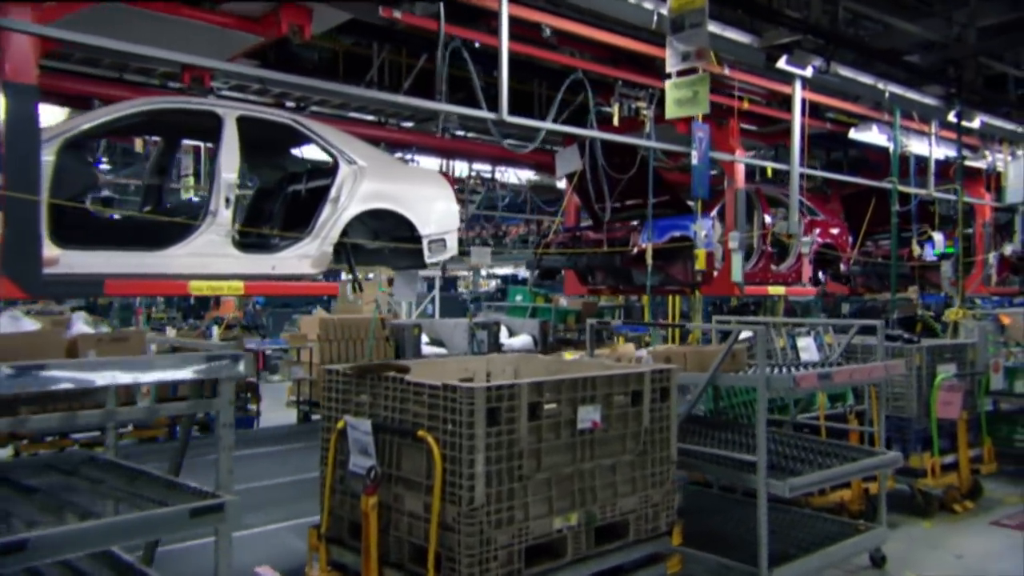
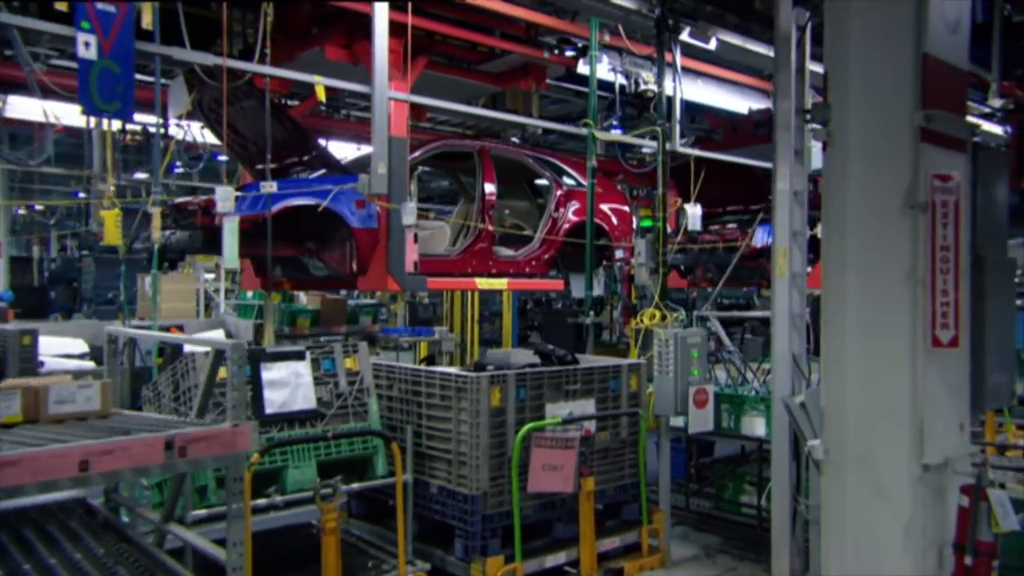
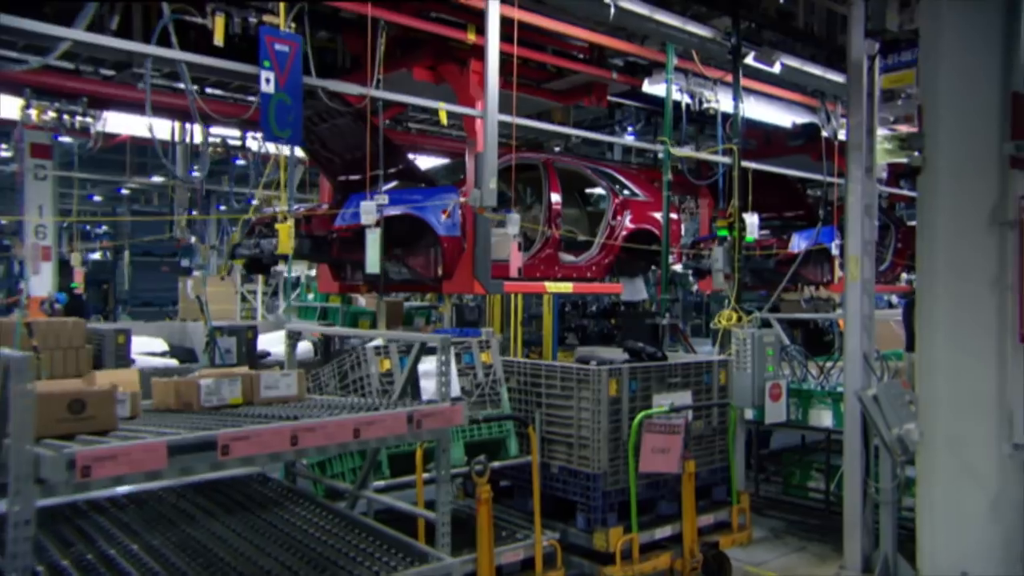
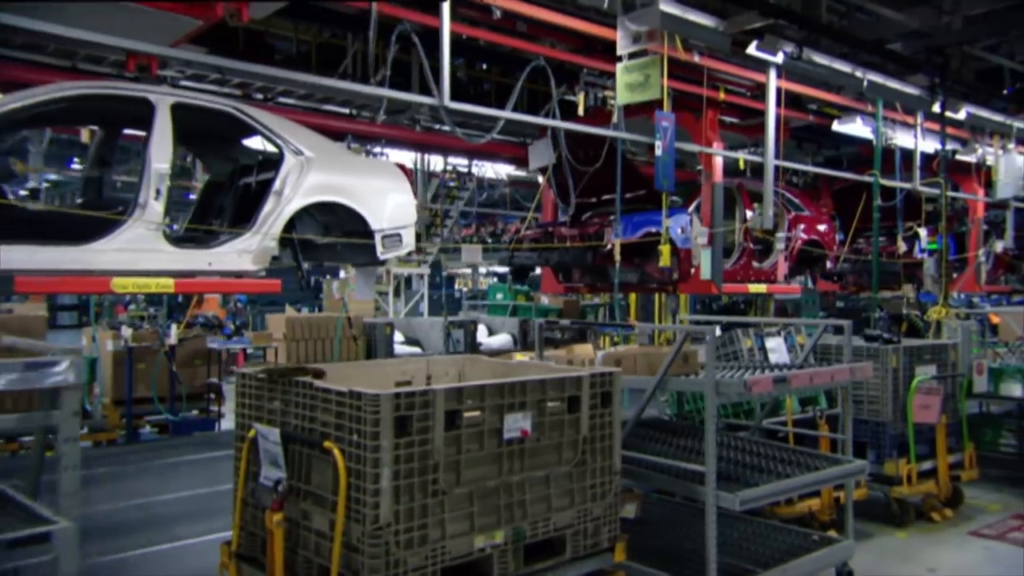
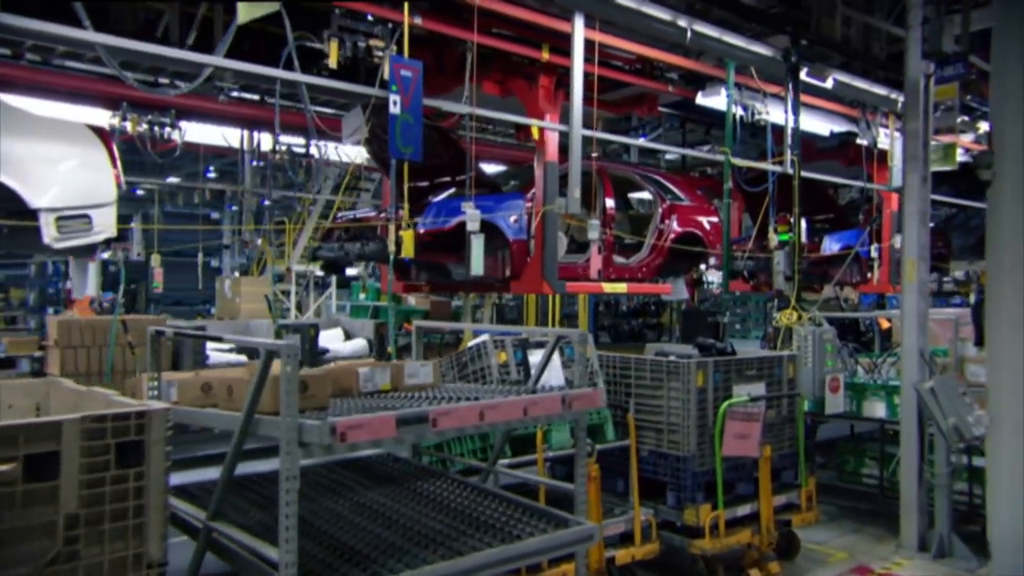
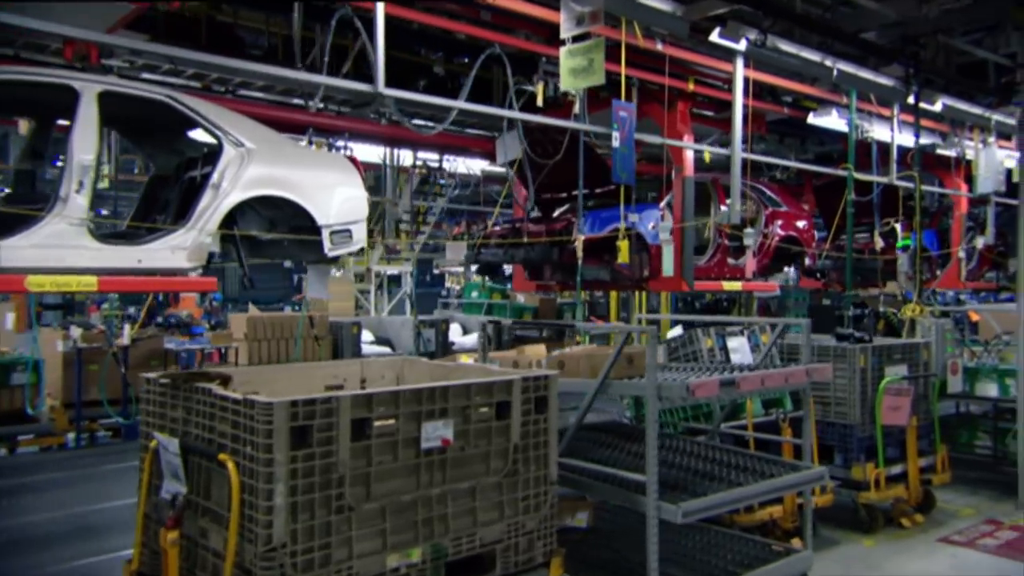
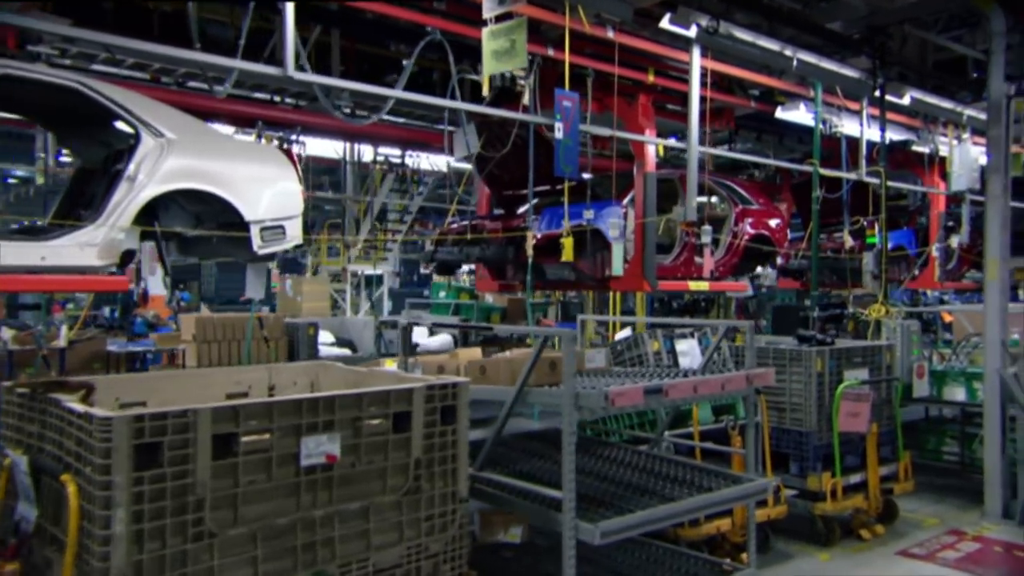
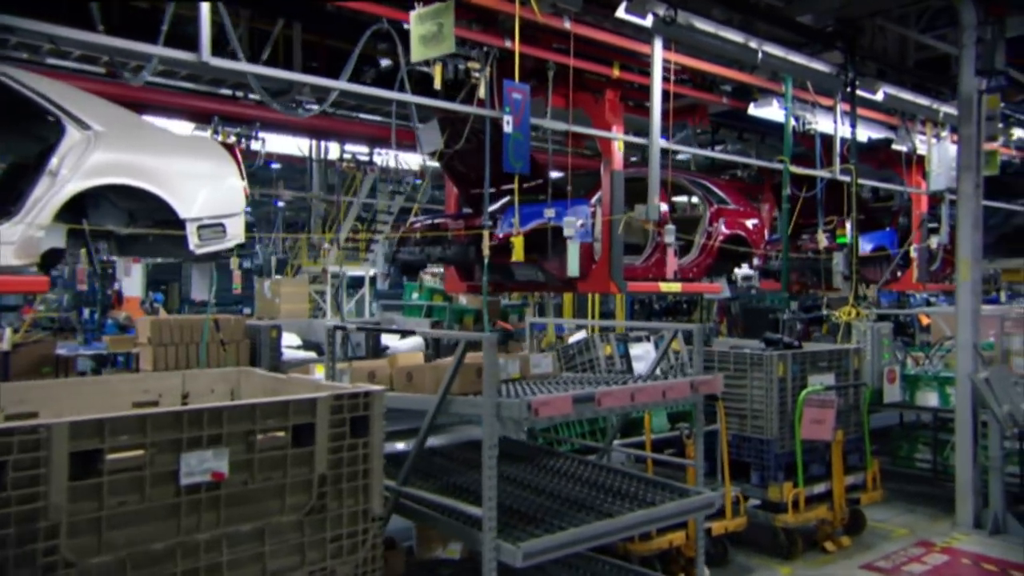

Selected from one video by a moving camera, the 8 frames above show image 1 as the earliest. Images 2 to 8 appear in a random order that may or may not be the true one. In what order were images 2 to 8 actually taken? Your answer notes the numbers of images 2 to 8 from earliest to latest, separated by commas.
4, 6, 7, 8, 5, 3, 2
